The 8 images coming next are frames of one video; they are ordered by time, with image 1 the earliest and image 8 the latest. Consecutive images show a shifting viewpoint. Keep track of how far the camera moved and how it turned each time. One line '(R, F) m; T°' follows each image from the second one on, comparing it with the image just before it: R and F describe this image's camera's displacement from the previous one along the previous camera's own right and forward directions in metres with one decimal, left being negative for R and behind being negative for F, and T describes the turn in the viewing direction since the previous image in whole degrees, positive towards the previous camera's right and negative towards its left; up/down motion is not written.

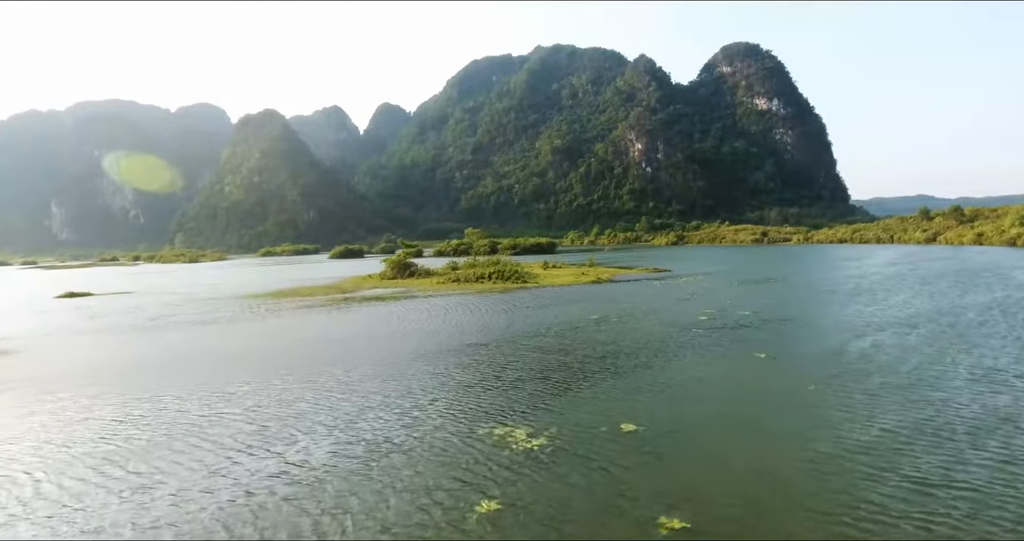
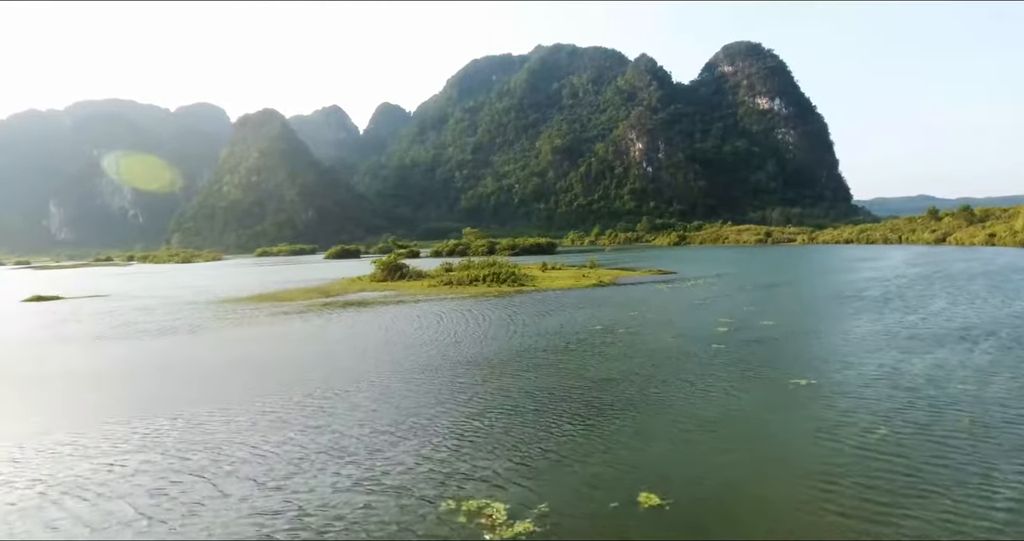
(+0.2, +2.9) m; 0°
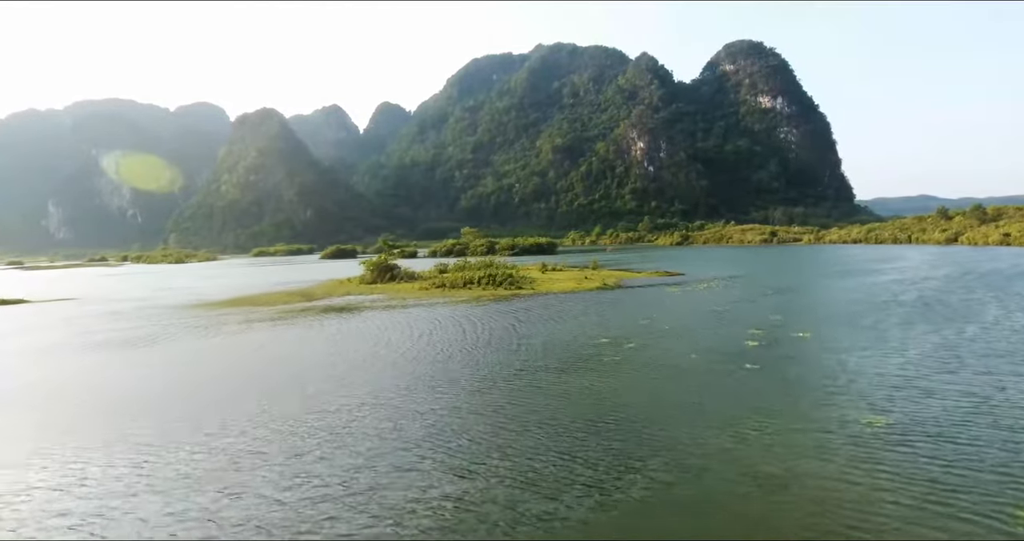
(+0.2, +3.1) m; 0°
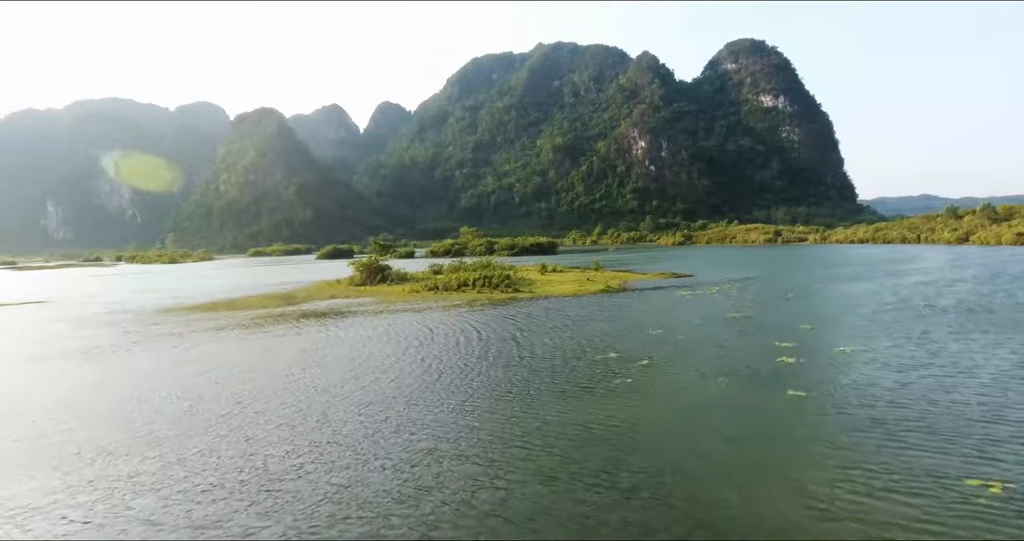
(+0.2, +2.8) m; 0°
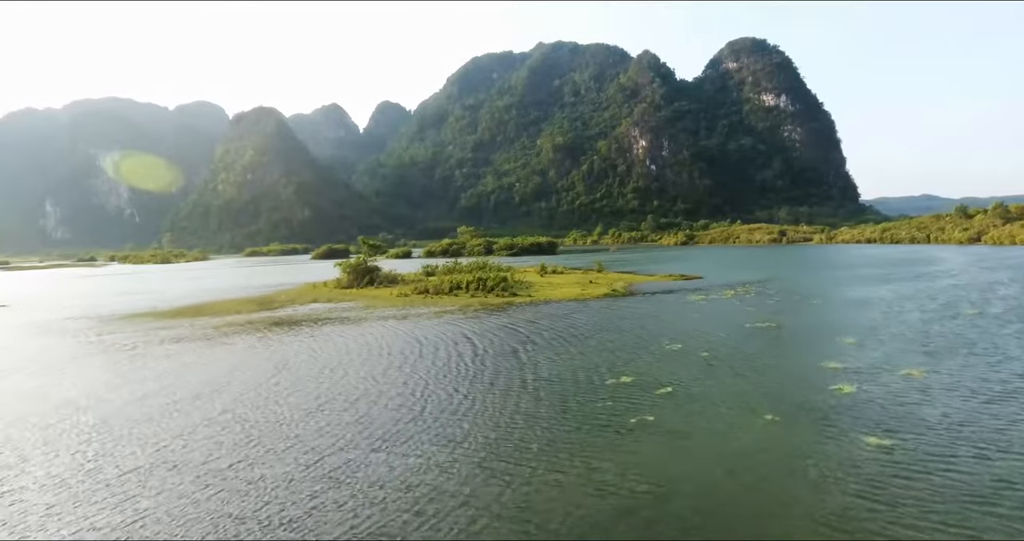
(+0.2, +3.0) m; 0°
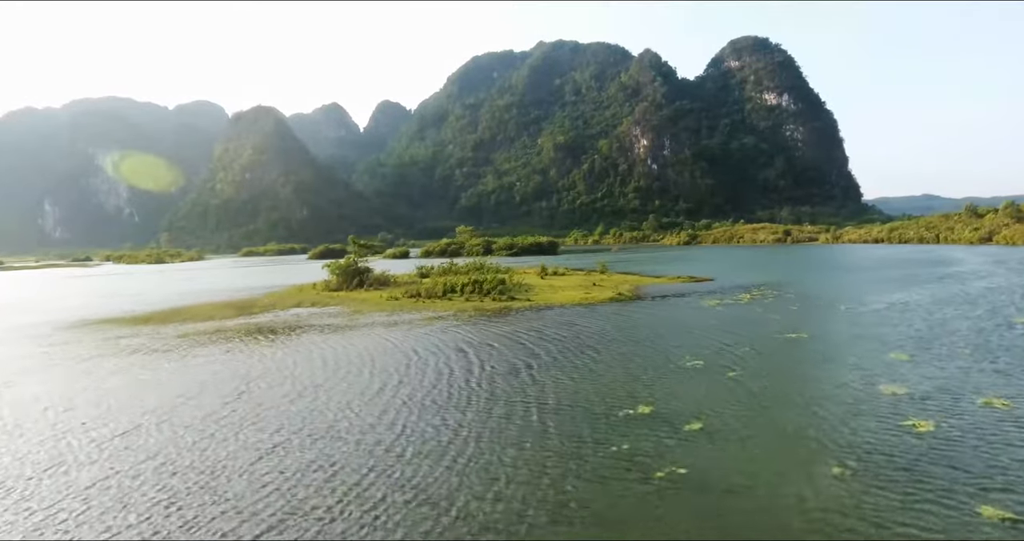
(+0.1, +2.5) m; 0°
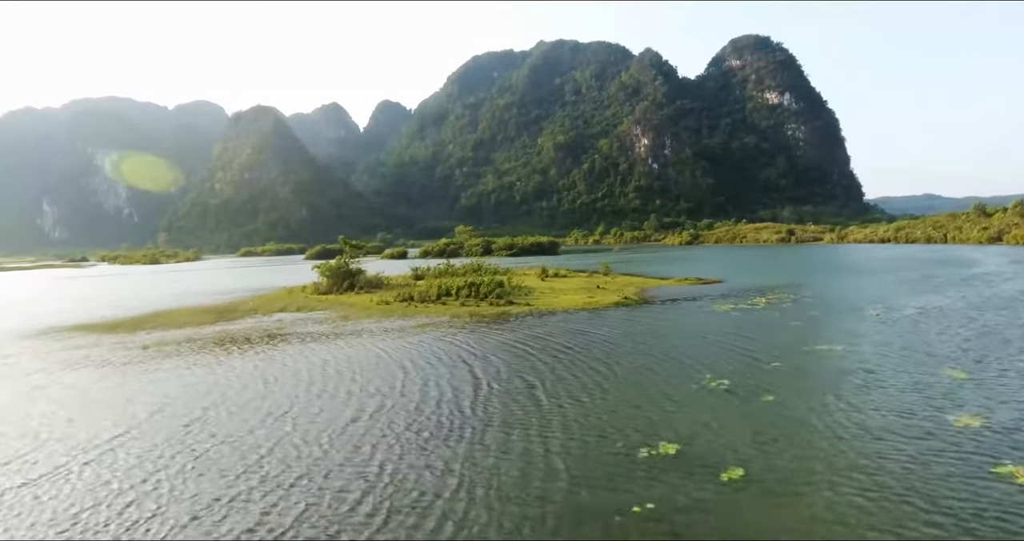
(+0.1, +2.1) m; 0°
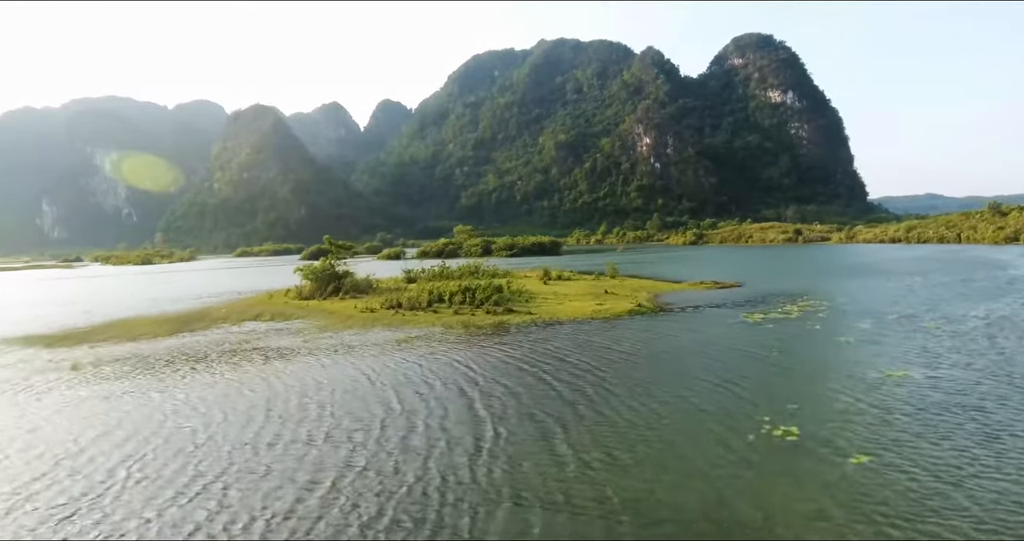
(0.0, +3.3) m; 0°
